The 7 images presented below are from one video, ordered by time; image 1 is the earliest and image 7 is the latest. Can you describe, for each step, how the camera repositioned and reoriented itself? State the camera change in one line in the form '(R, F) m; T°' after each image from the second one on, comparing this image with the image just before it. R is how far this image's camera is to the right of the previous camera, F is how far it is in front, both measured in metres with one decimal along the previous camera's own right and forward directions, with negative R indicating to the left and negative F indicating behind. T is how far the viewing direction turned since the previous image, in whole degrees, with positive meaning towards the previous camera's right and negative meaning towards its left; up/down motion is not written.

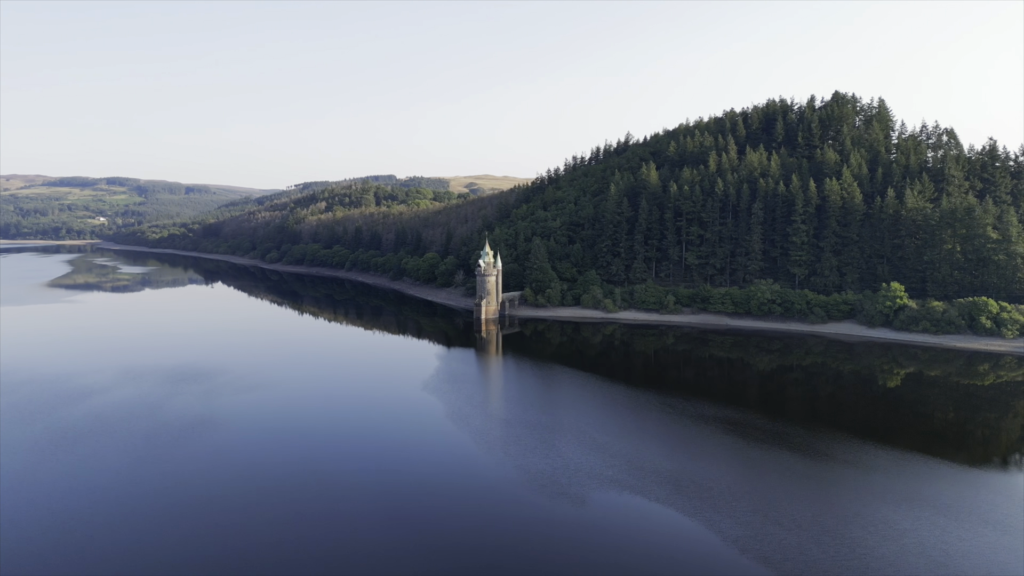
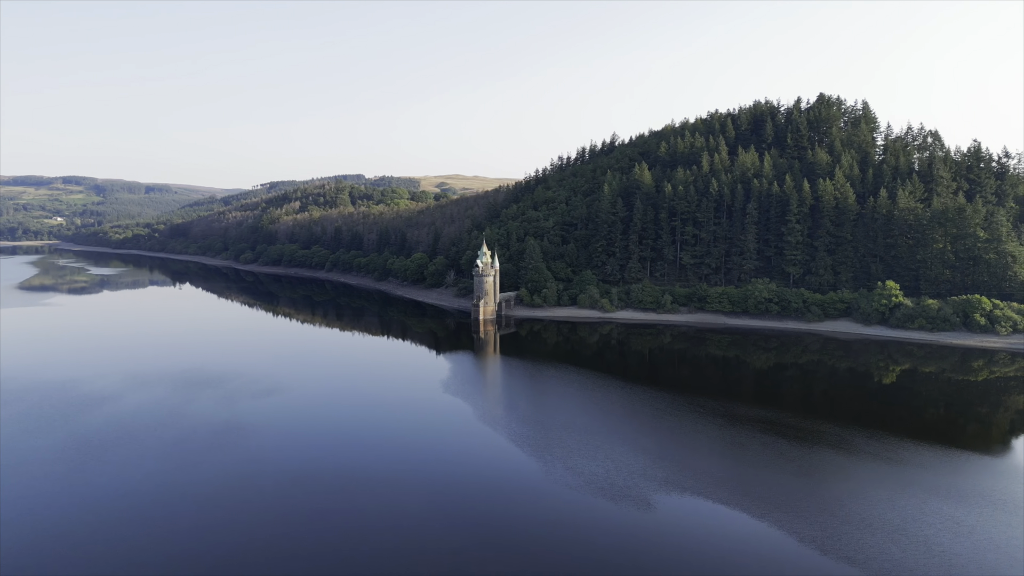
(-2.4, +0.4) m; +2°
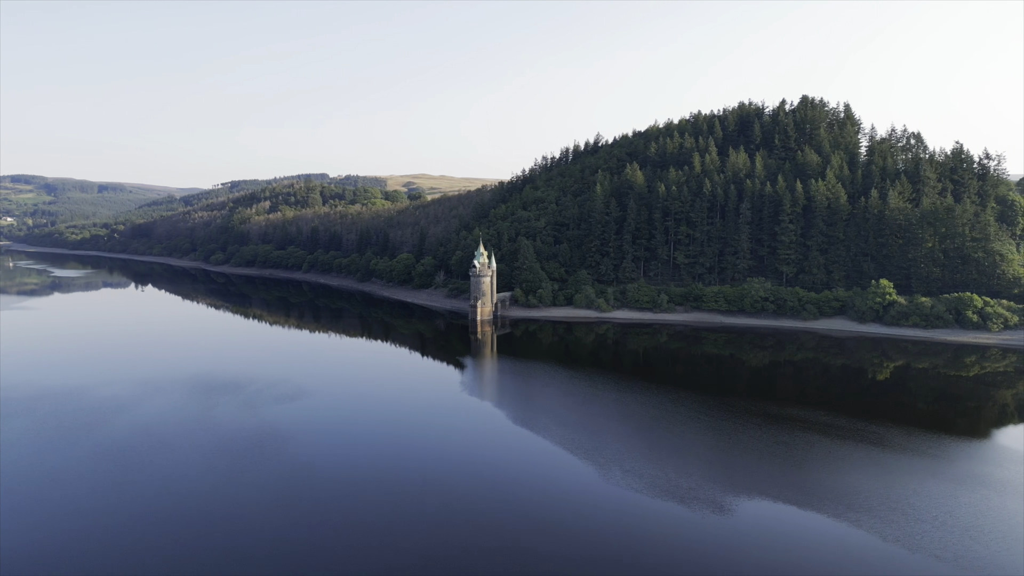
(-2.6, +0.5) m; +2°
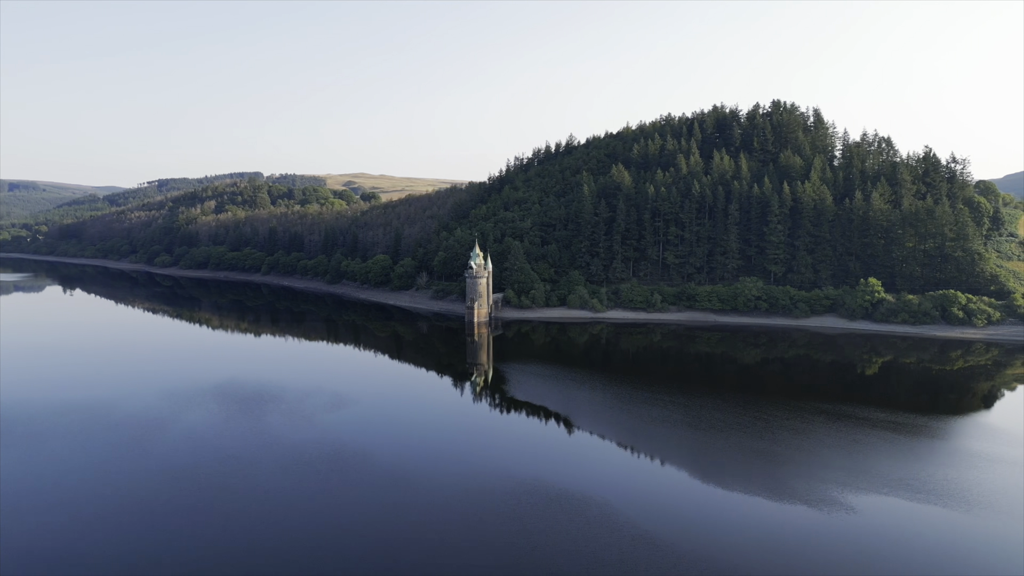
(-4.7, +0.7) m; +4°
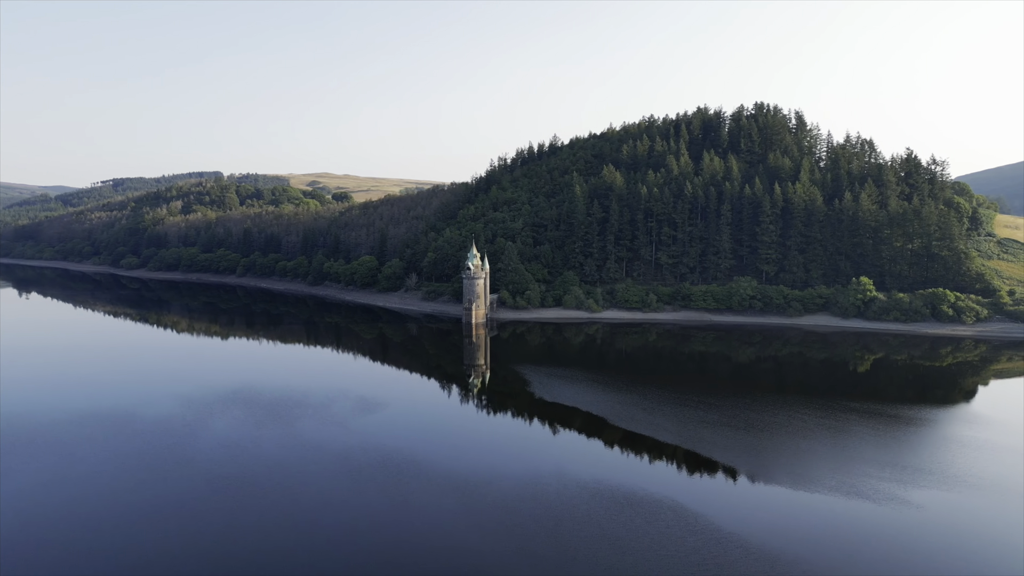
(-2.6, +0.3) m; +2°
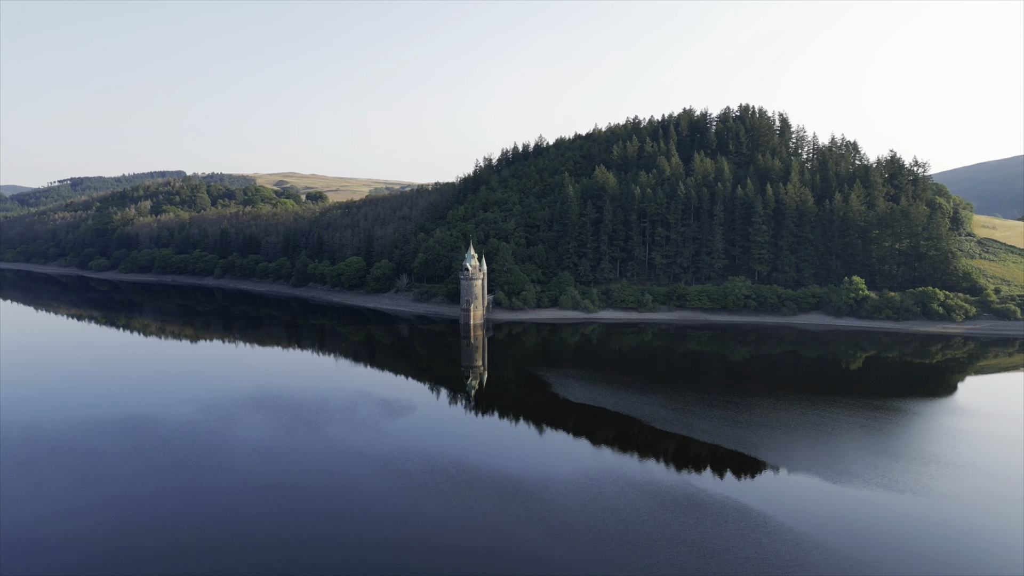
(-2.3, +0.2) m; +2°
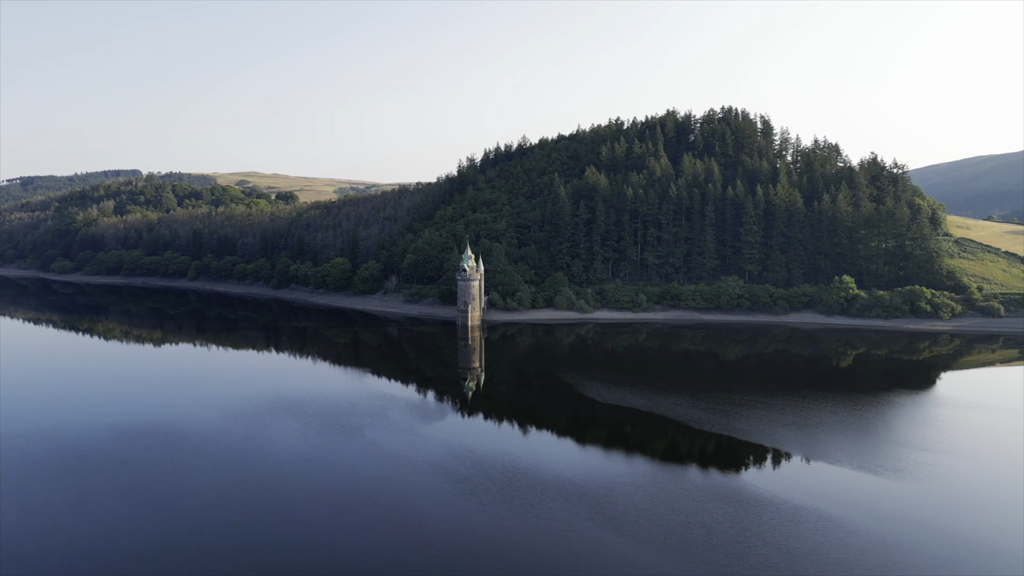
(-2.6, +0.1) m; +2°
